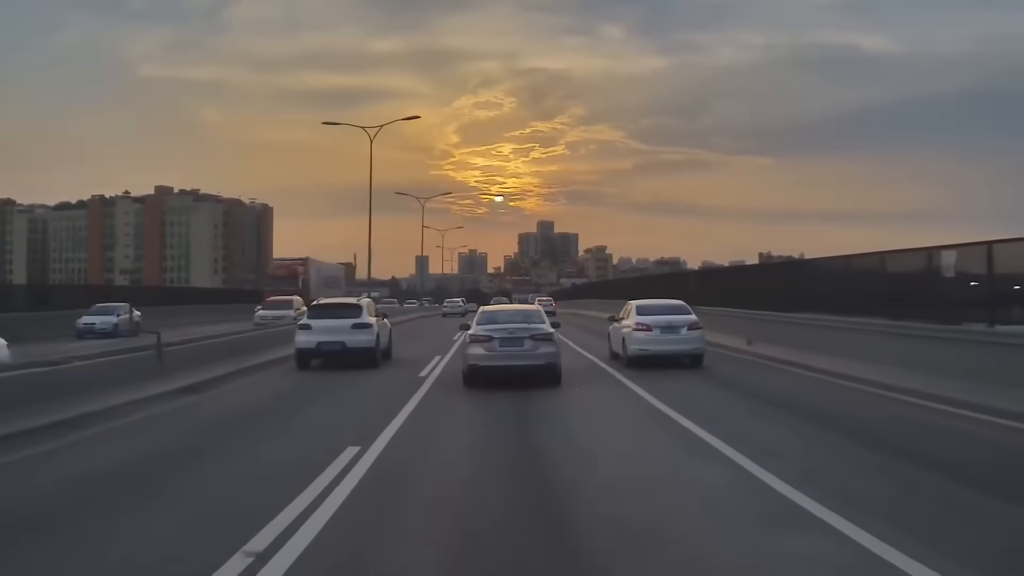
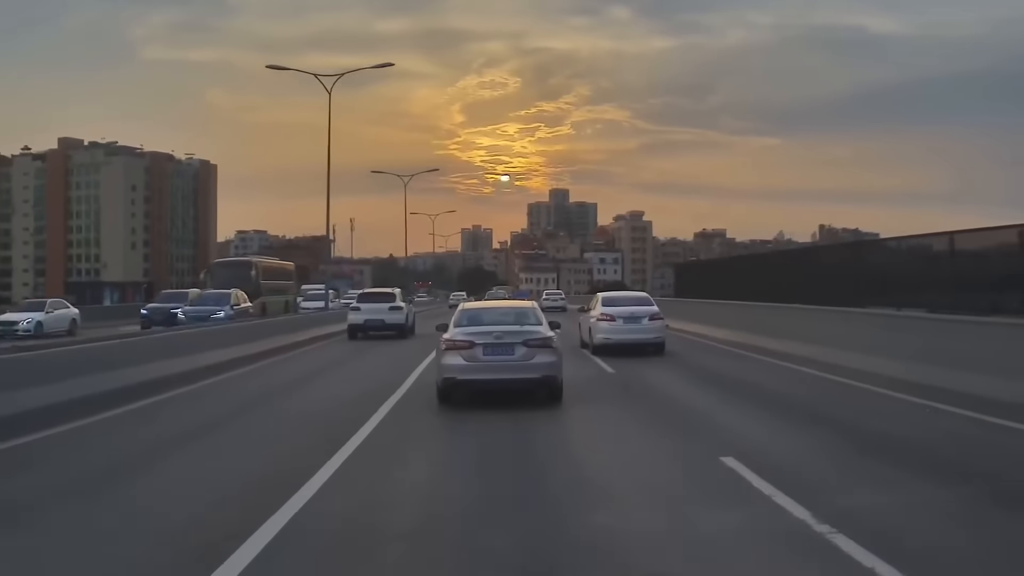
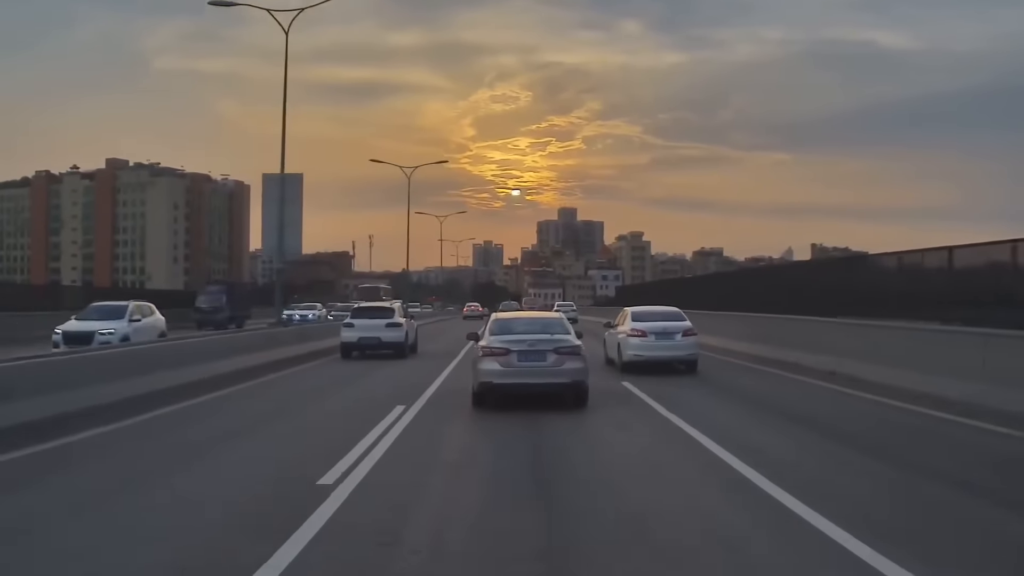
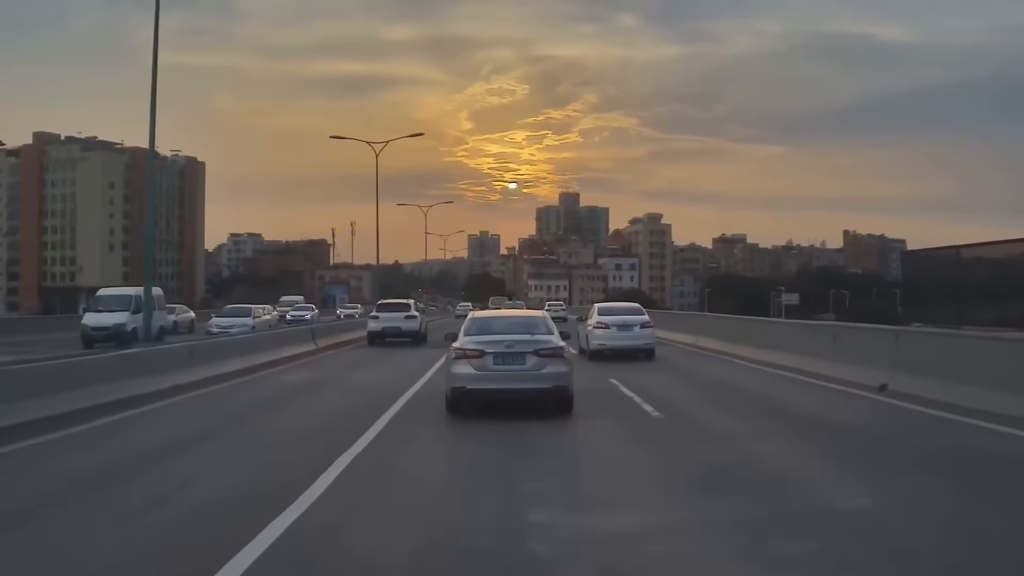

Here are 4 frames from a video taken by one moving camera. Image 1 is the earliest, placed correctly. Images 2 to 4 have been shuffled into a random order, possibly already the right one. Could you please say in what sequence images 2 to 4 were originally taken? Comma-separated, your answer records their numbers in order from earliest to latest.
3, 2, 4
